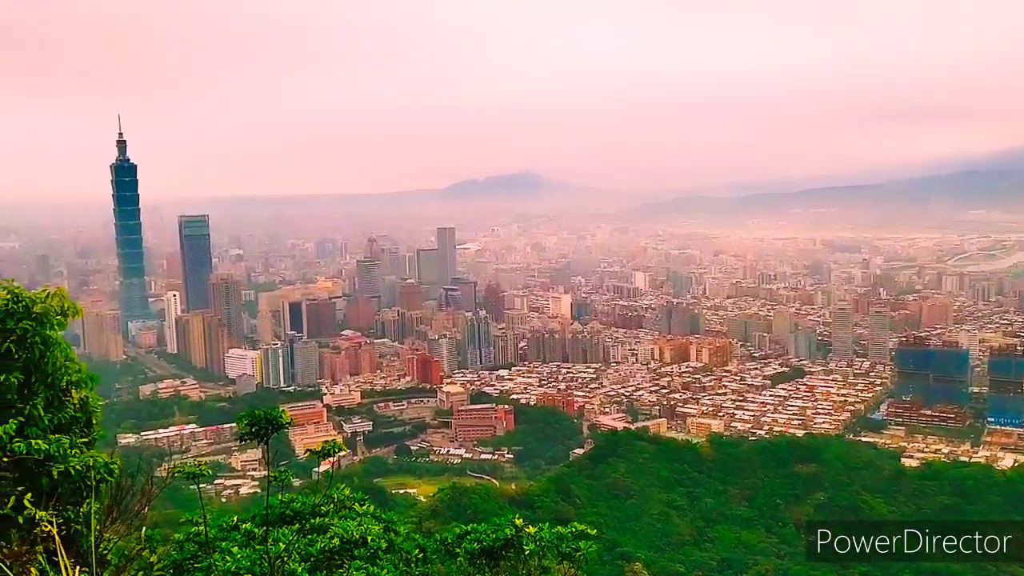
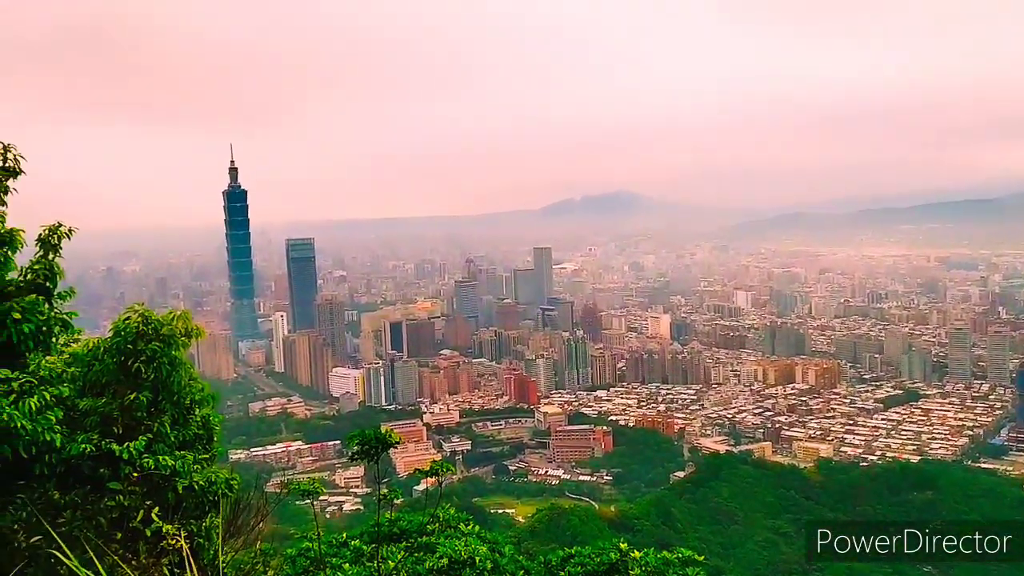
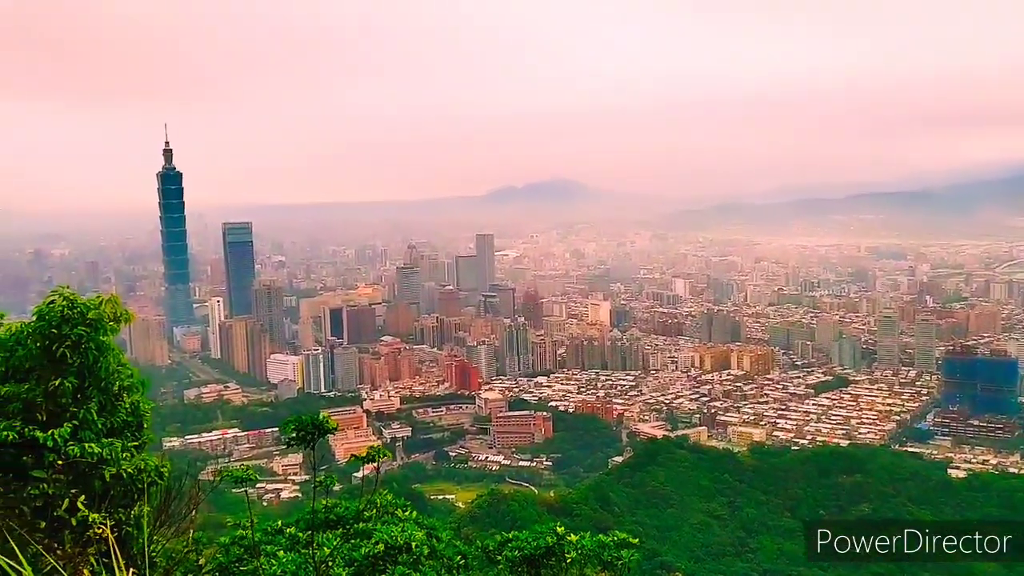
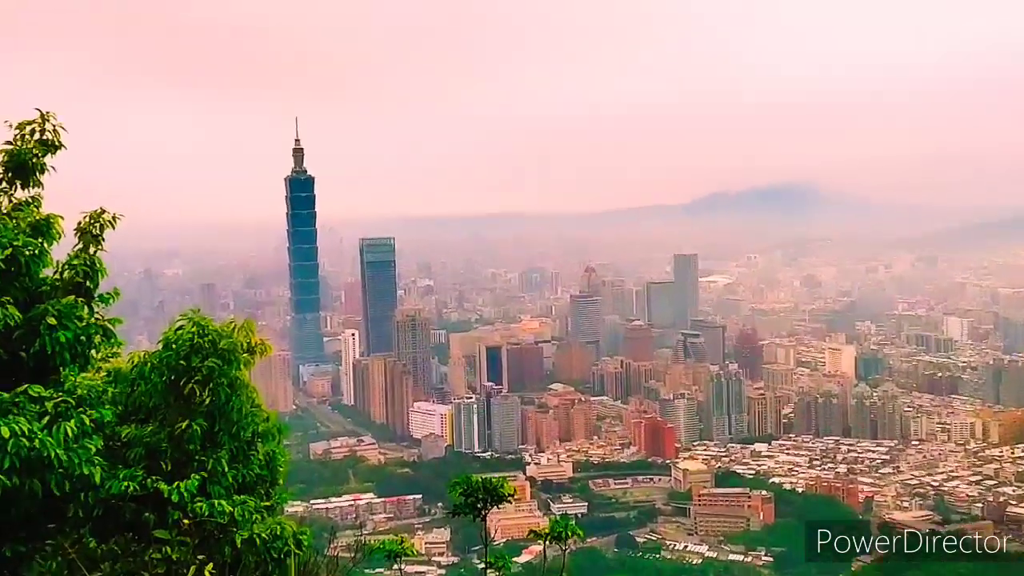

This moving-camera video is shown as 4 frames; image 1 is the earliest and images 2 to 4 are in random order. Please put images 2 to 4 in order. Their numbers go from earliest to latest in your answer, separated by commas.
3, 2, 4
